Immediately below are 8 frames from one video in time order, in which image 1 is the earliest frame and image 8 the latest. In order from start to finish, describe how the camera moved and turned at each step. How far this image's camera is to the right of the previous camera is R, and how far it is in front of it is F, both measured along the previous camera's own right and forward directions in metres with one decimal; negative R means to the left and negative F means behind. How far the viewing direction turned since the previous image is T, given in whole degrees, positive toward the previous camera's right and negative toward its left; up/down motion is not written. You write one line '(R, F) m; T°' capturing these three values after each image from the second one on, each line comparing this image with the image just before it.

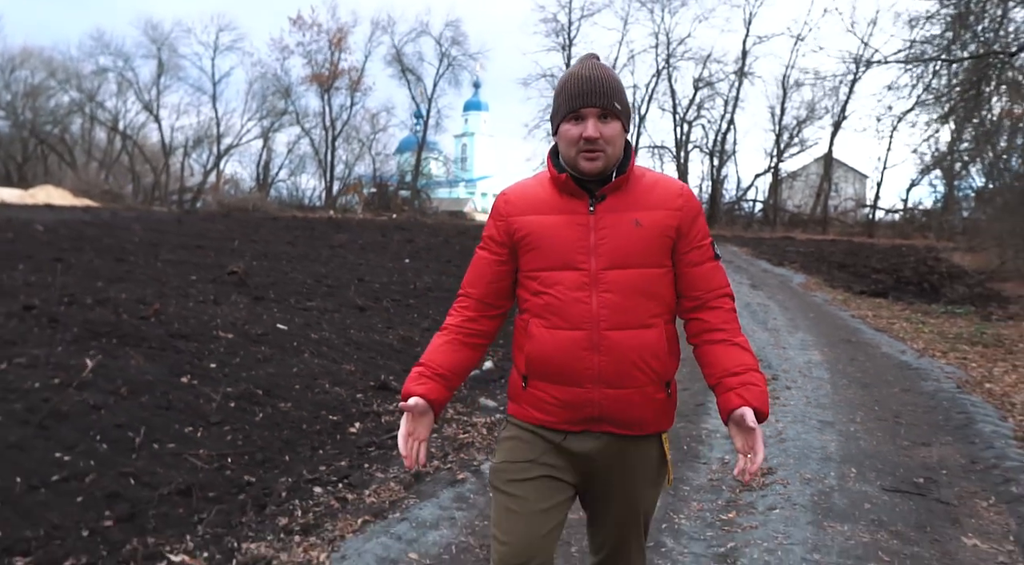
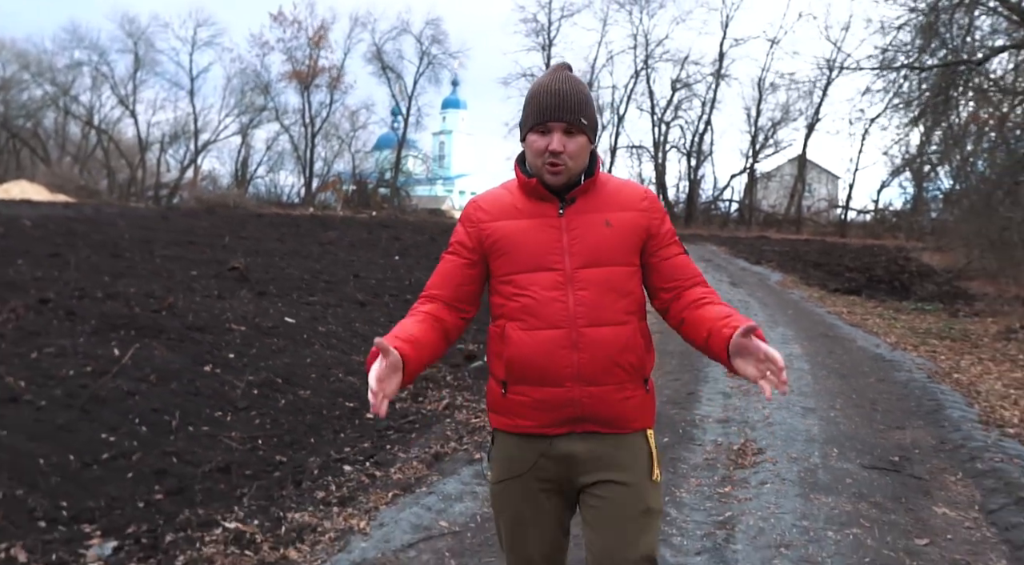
(-0.3, -0.3) m; +2°
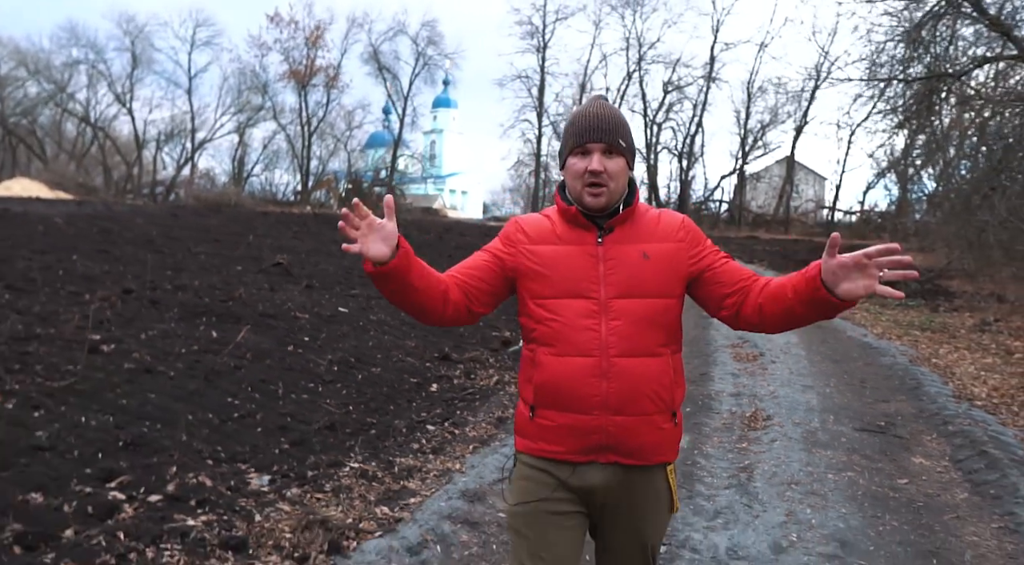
(-0.5, -0.9) m; +1°
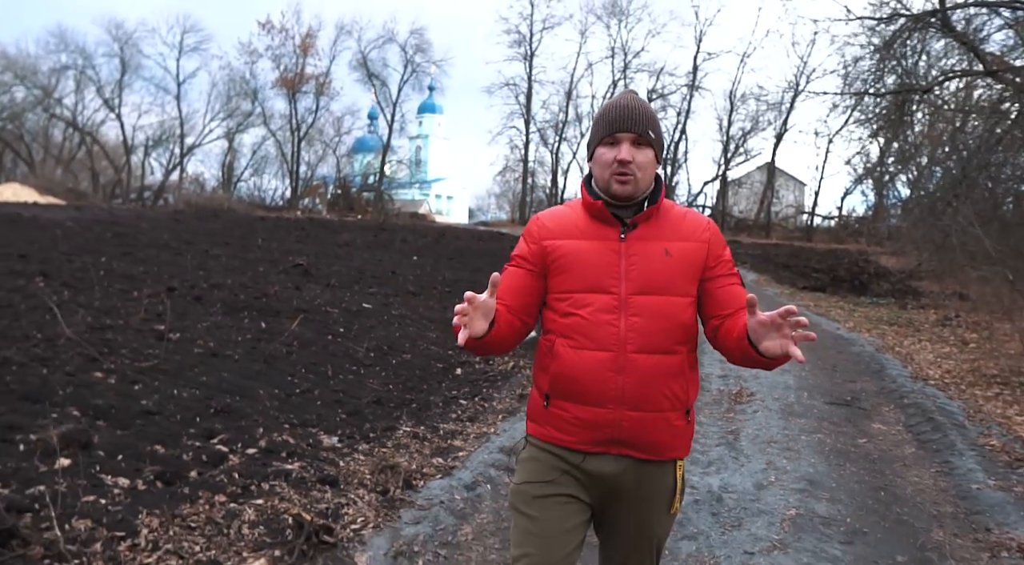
(-0.3, -0.9) m; +1°
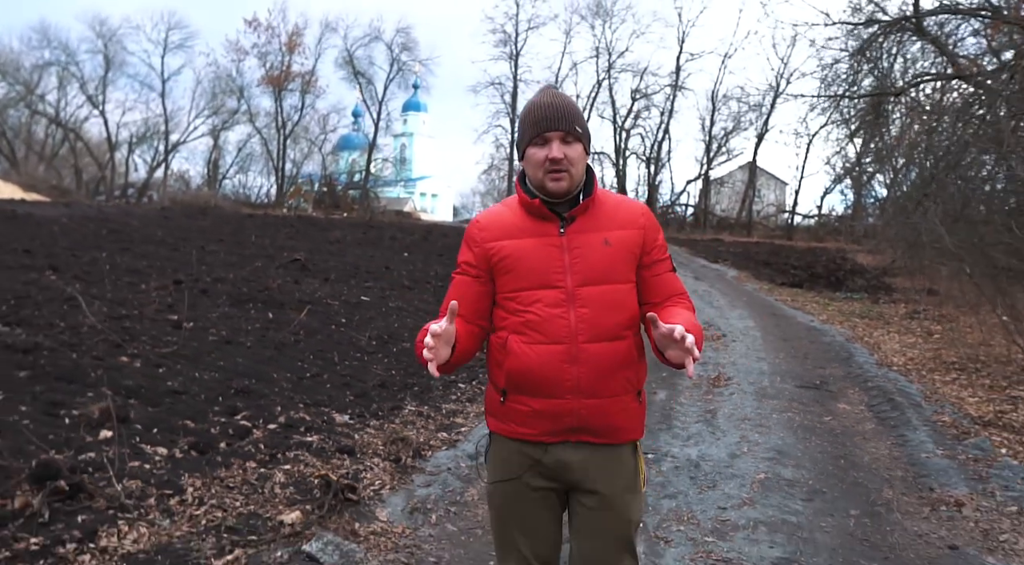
(-0.1, -0.5) m; +1°
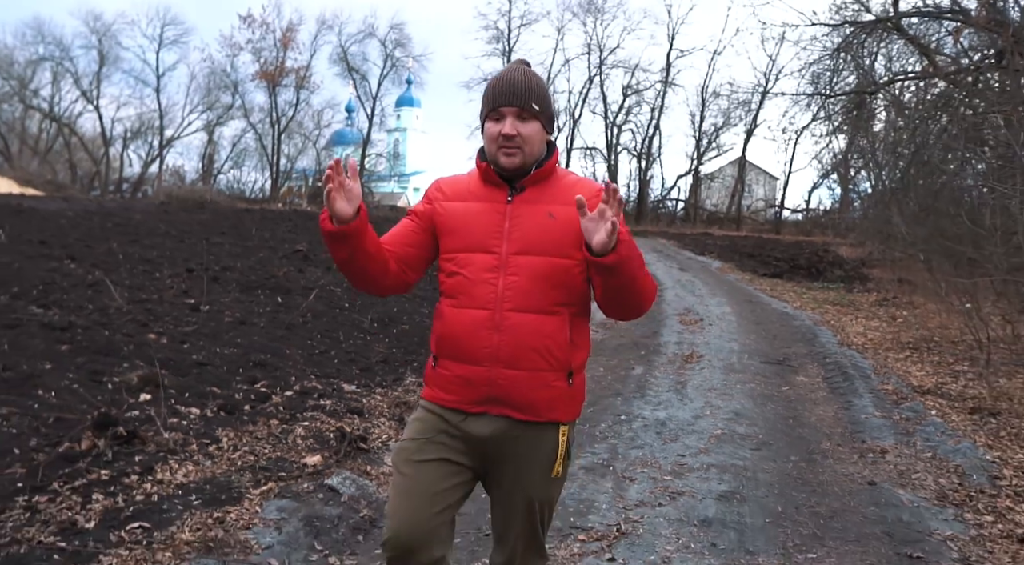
(0.0, -0.7) m; +1°
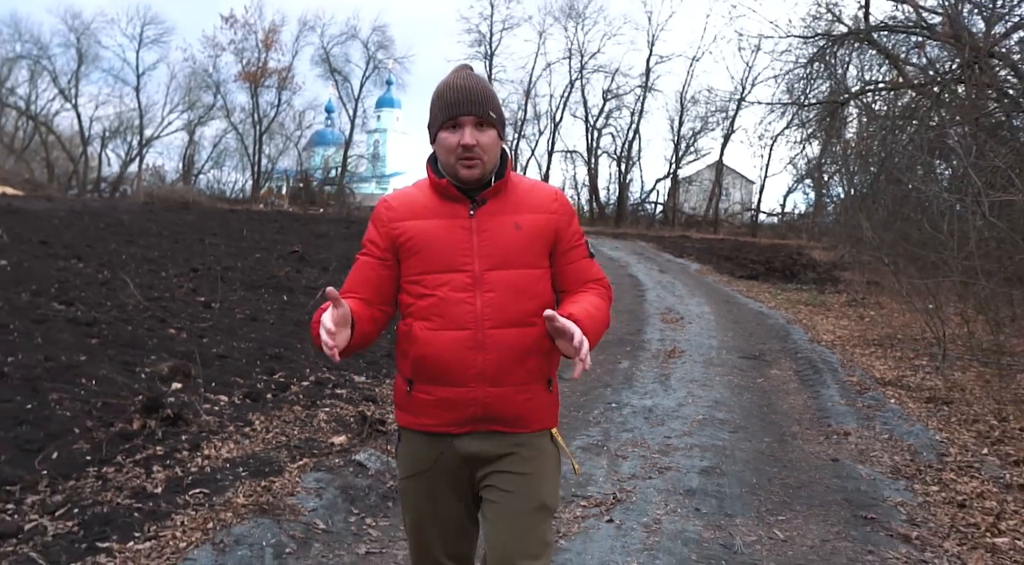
(-0.2, -0.5) m; +2°
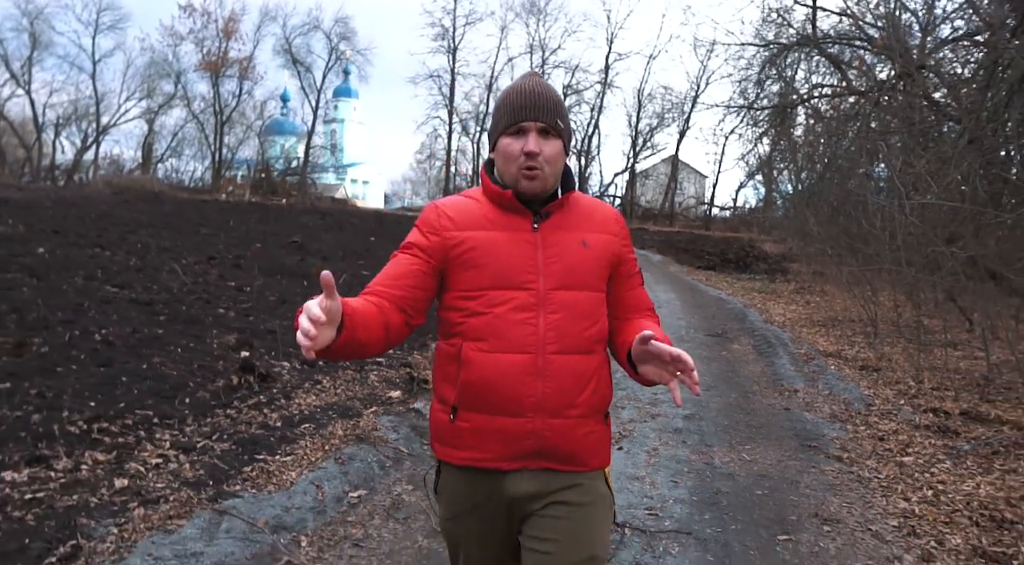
(-0.6, -1.1) m; +4°
